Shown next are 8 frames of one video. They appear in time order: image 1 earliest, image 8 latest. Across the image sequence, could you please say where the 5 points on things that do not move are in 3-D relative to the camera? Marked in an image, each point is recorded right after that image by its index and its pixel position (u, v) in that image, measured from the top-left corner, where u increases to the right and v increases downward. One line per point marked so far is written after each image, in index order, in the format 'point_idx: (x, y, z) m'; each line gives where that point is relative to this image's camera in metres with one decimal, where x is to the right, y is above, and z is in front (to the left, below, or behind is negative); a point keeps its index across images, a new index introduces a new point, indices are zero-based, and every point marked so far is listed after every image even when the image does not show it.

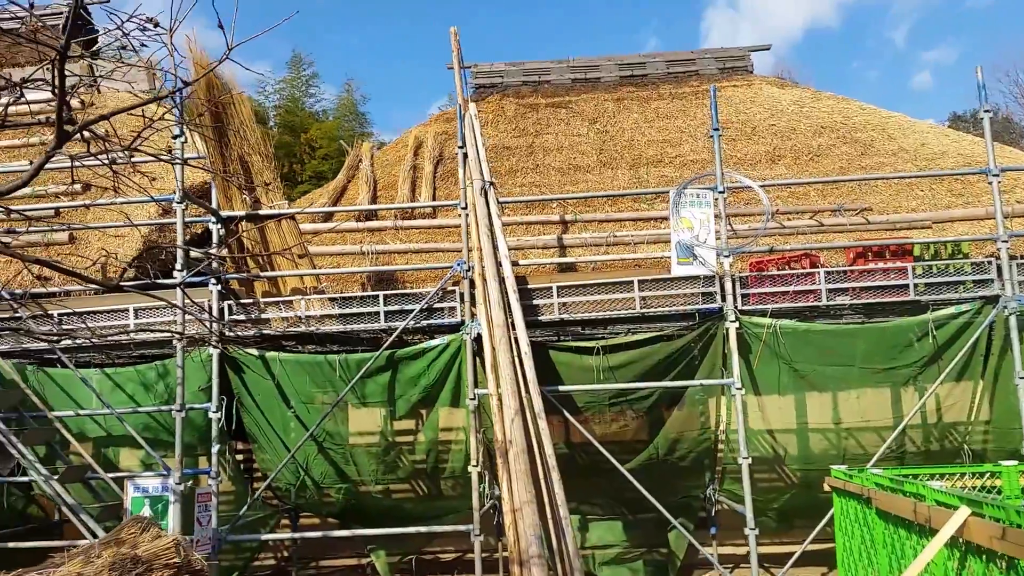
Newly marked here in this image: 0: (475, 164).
0: (-0.2, +0.8, +5.9) m
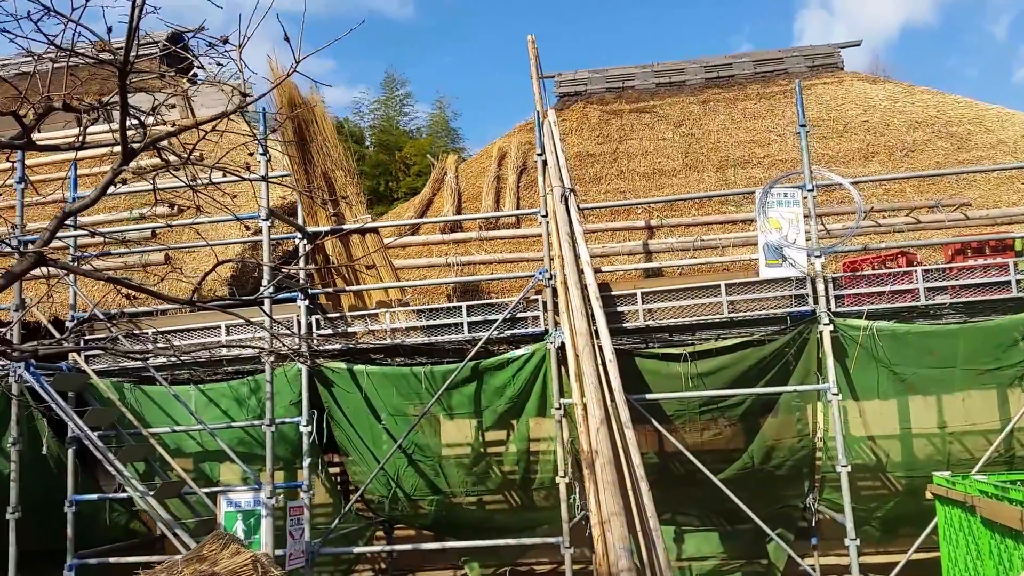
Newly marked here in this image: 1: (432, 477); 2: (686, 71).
0: (+0.3, +0.7, +5.9) m
1: (-0.5, -1.2, +6.1) m
2: (+2.0, +2.5, +11.0) m
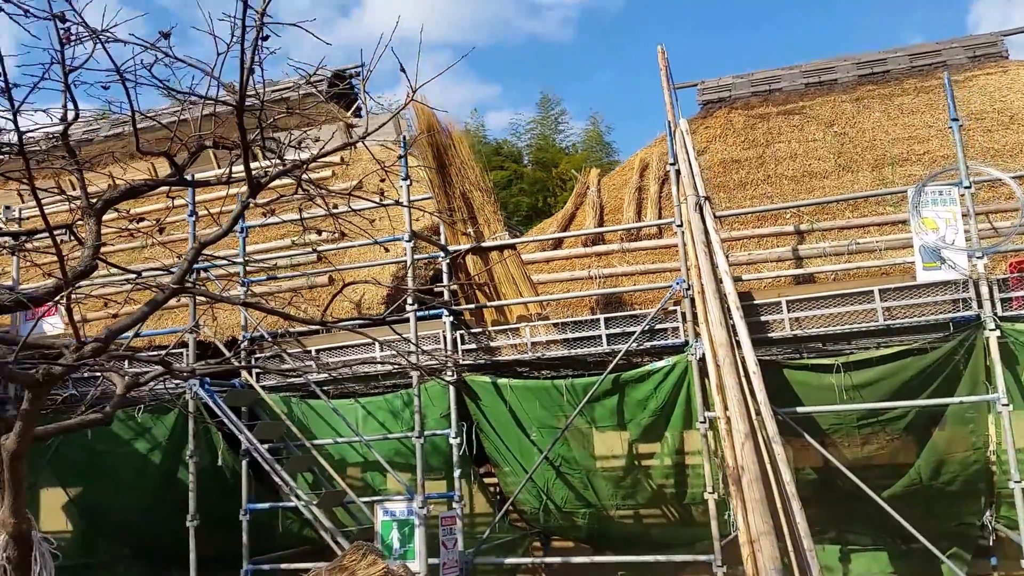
0: (+1.1, +0.7, +5.8) m
1: (+0.5, -1.3, +6.1) m
2: (+3.7, +2.5, +10.6) m
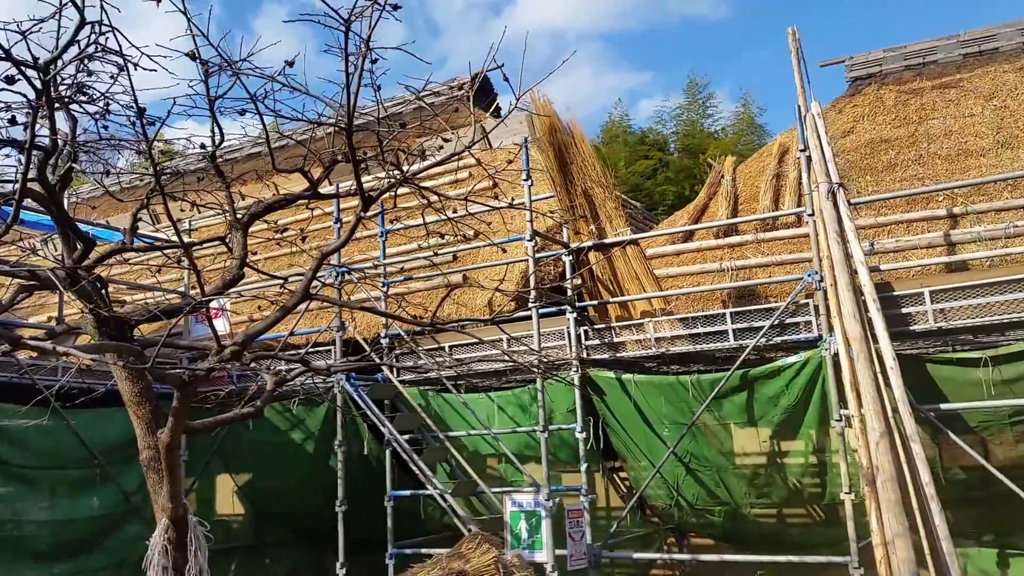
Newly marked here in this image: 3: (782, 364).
0: (+1.8, +0.7, +5.6) m
1: (+1.3, -1.3, +6.1) m
2: (+5.1, +2.6, +9.9) m
3: (+1.6, -0.5, +5.7) m
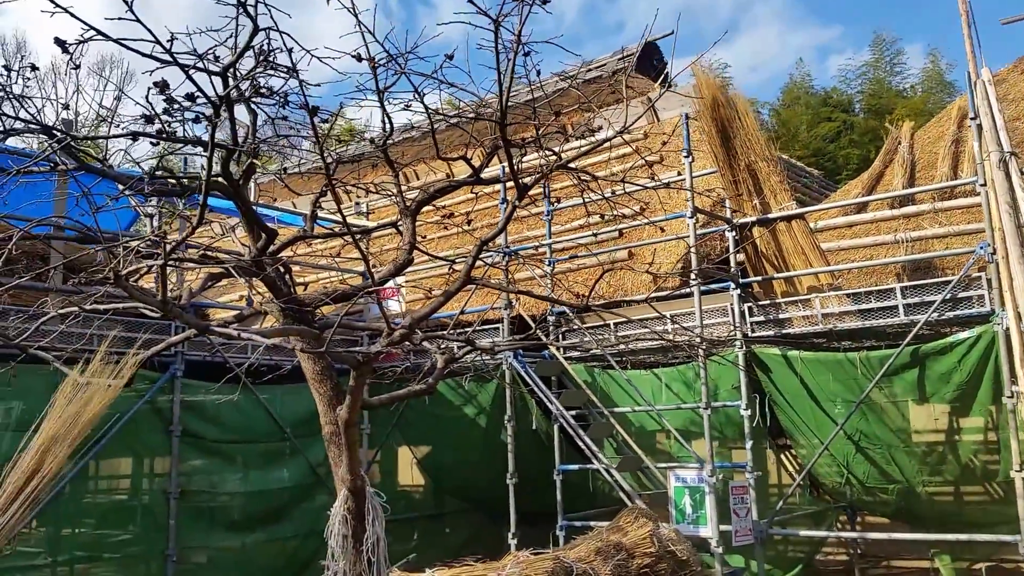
0: (+2.7, +0.9, +5.3) m
1: (+2.3, -1.1, +5.9) m
2: (+6.7, +3.0, +8.9) m
3: (+2.6, -0.3, +5.5) m
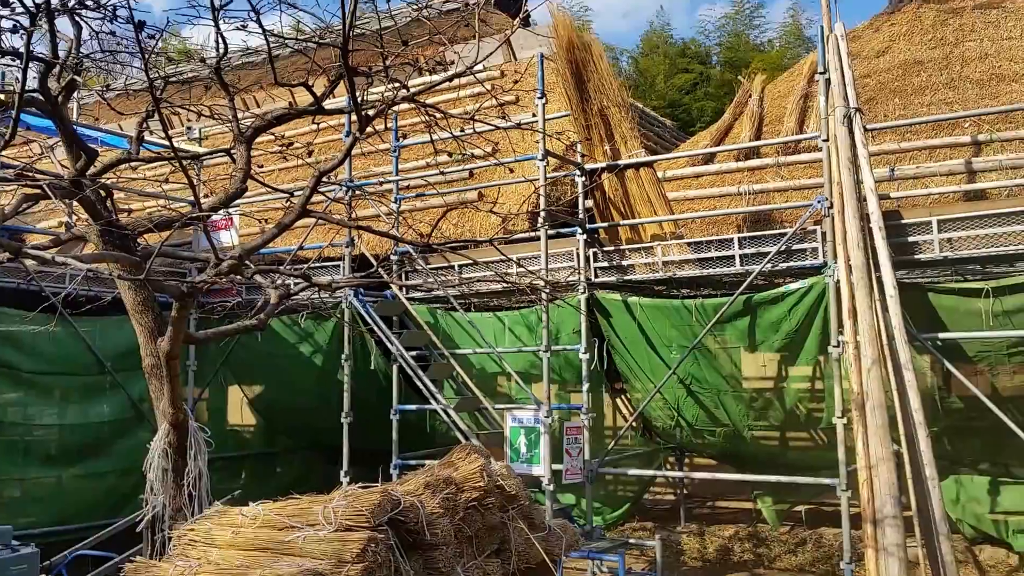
0: (+1.9, +1.1, +5.5) m
1: (+1.3, -0.8, +6.1) m
2: (+5.3, +3.3, +9.5) m
3: (+1.6, 0.0, +5.7) m
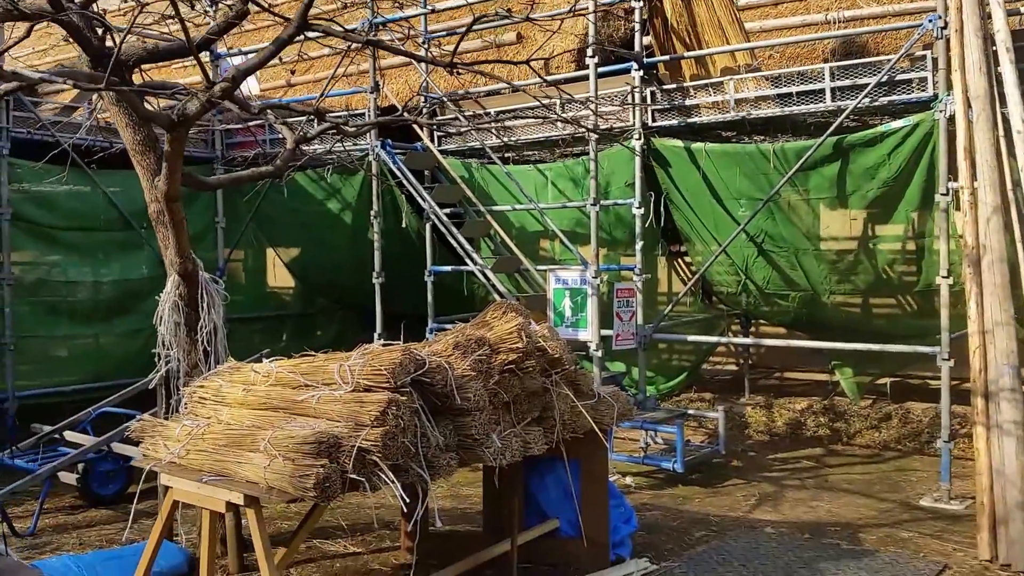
0: (+2.1, +1.9, +4.6) m
1: (+1.6, +0.1, +5.4) m
2: (+5.8, +4.5, +8.1) m
3: (+1.9, +0.8, +4.9) m
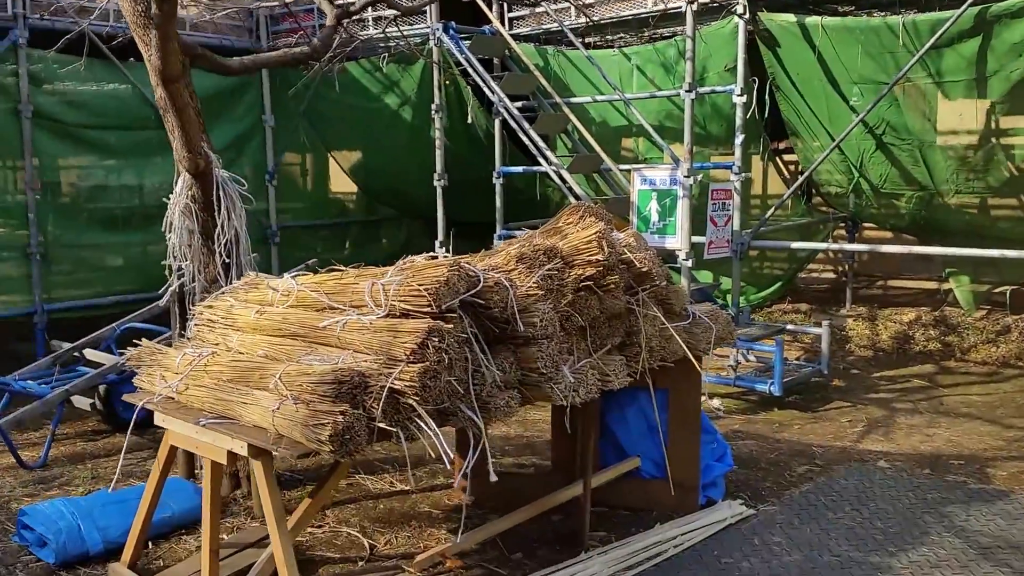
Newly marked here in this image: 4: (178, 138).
0: (+2.4, +2.3, +3.5) m
1: (+2.0, +0.6, +4.6) m
2: (+6.4, +5.2, +6.5) m
3: (+2.2, +1.2, +4.0) m
4: (-1.2, +0.6, +3.6) m
